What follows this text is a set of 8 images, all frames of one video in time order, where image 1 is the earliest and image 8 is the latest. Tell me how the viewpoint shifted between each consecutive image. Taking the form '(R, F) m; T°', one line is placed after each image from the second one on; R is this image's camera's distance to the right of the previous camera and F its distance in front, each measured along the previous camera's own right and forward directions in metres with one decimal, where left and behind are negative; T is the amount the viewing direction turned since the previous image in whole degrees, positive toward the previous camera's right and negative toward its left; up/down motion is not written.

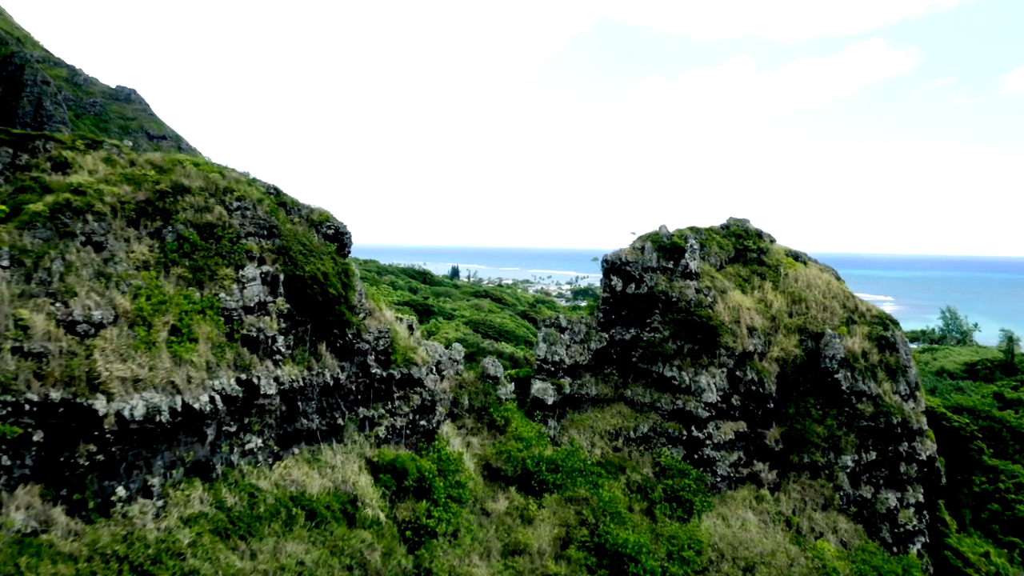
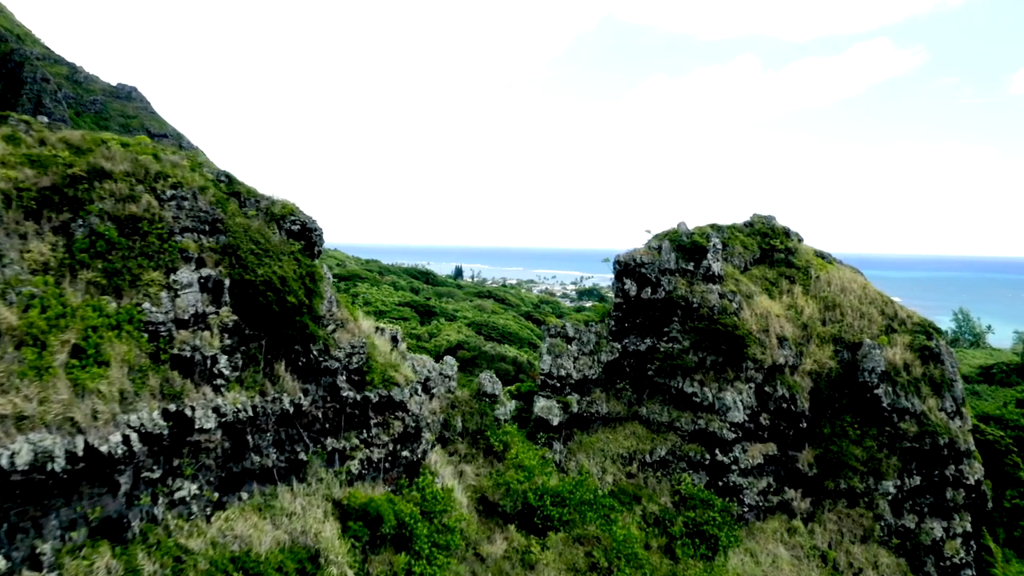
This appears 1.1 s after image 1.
(+0.1, +2.4) m; 0°
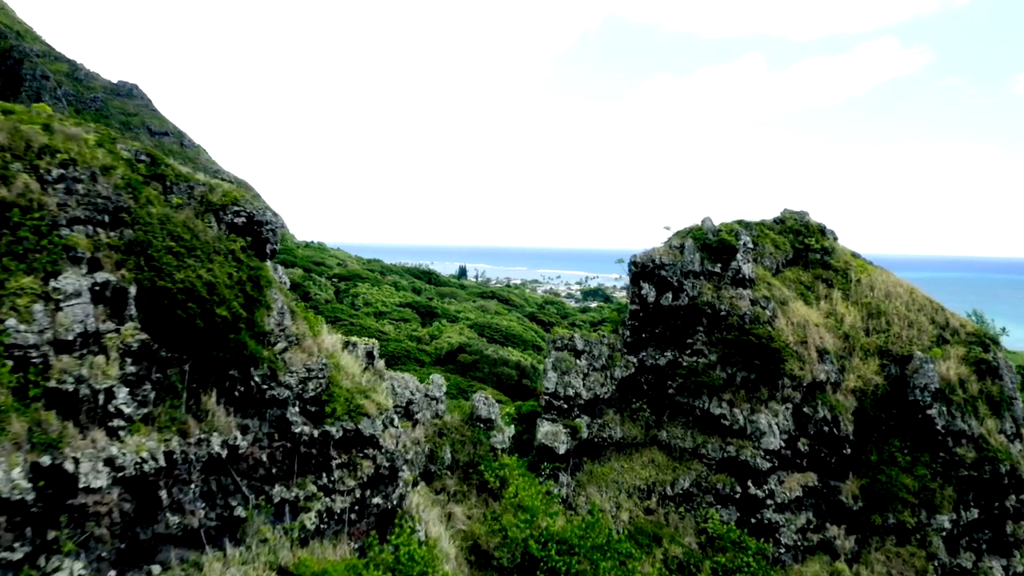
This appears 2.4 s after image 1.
(+0.1, +2.5) m; 0°
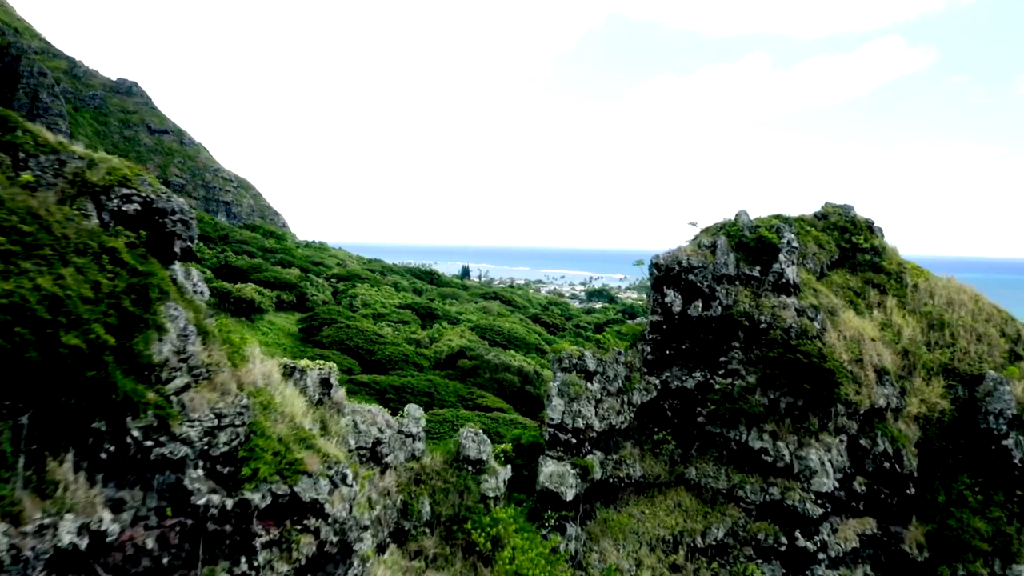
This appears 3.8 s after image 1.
(+0.1, +2.7) m; 0°
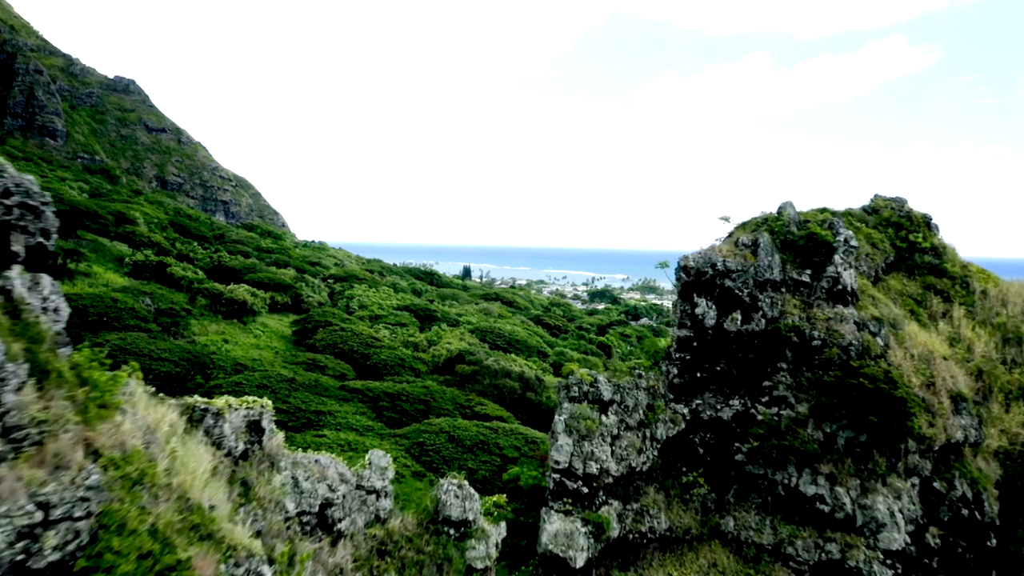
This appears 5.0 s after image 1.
(+0.1, +2.5) m; 0°
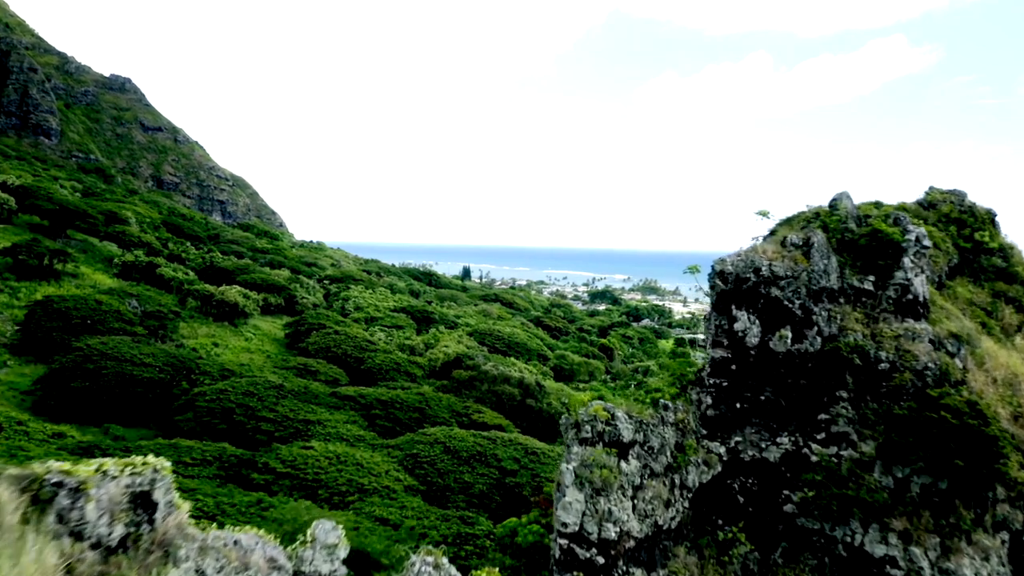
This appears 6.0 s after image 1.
(0.0, +2.1) m; 0°
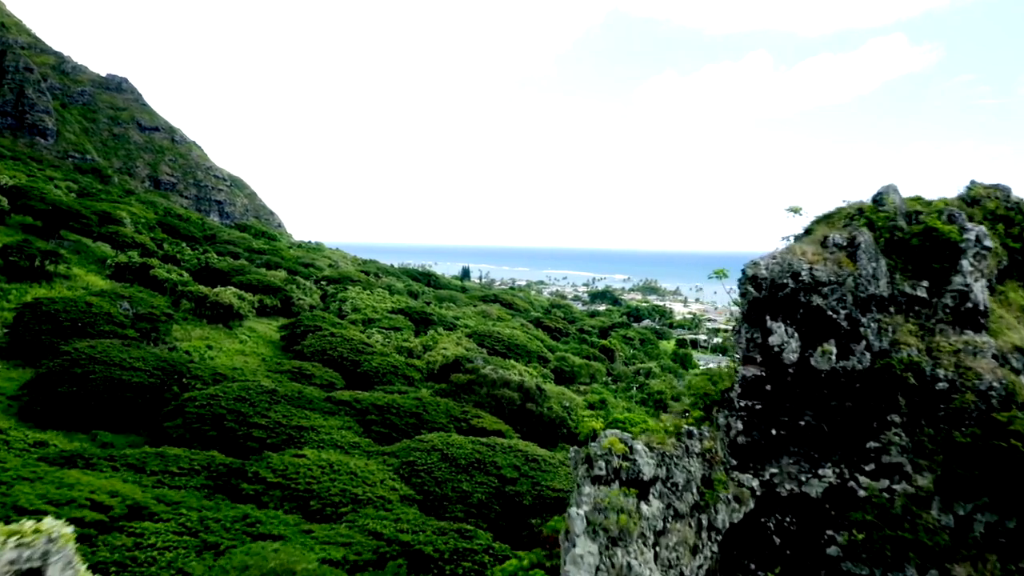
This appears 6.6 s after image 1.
(0.0, +1.2) m; 0°
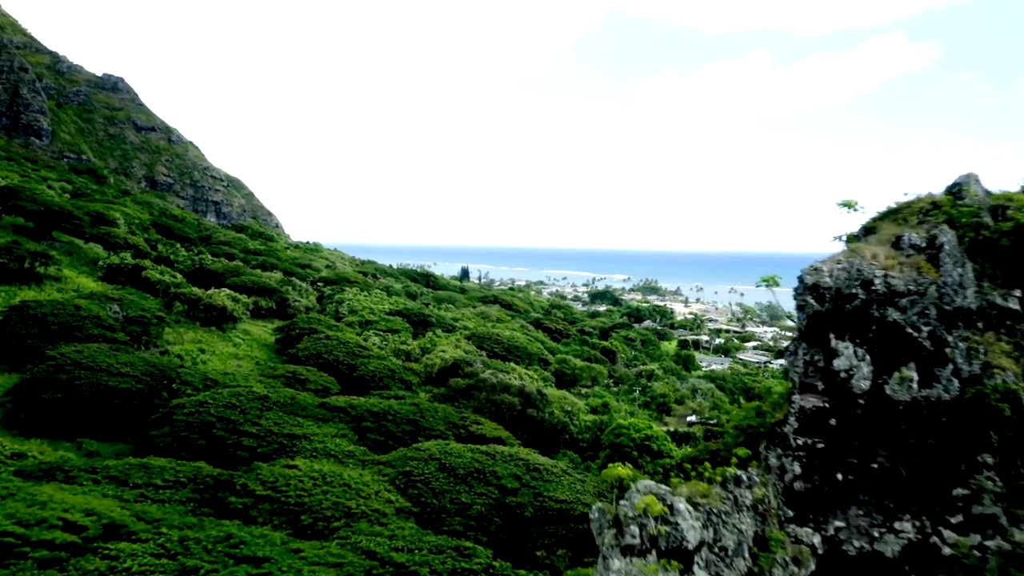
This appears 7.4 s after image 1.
(0.0, +1.4) m; 0°
